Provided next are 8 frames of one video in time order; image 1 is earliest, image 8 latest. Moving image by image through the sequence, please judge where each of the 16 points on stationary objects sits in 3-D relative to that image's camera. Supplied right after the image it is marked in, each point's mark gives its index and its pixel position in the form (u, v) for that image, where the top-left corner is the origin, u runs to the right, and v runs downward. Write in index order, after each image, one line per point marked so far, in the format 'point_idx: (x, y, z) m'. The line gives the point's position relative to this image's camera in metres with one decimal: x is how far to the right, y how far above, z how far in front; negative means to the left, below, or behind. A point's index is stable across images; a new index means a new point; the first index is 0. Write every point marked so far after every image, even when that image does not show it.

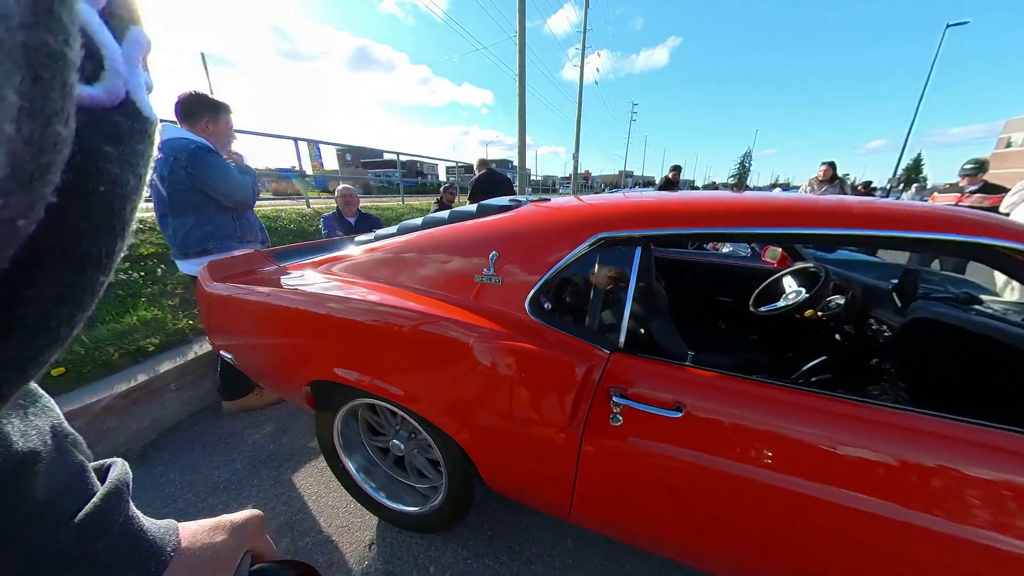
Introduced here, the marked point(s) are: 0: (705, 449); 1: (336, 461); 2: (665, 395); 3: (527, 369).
0: (+0.5, -0.5, +1.1) m
1: (-0.9, -0.9, +1.6) m
2: (+0.5, -0.4, +1.1) m
3: (+0.1, -0.3, +1.2) m
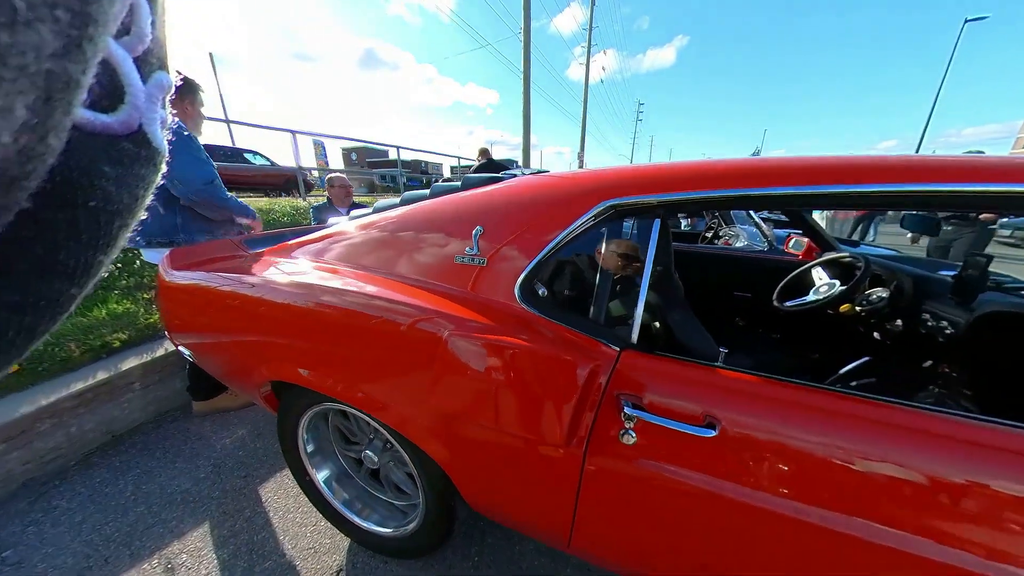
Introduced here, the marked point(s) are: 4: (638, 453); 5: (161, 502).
0: (+0.5, -0.5, +0.8) m
1: (-1.0, -0.9, +1.4) m
2: (+0.5, -0.3, +0.8) m
3: (0.0, -0.3, +0.9) m
4: (+0.4, -0.5, +0.9) m
5: (-1.8, -1.1, +1.5) m
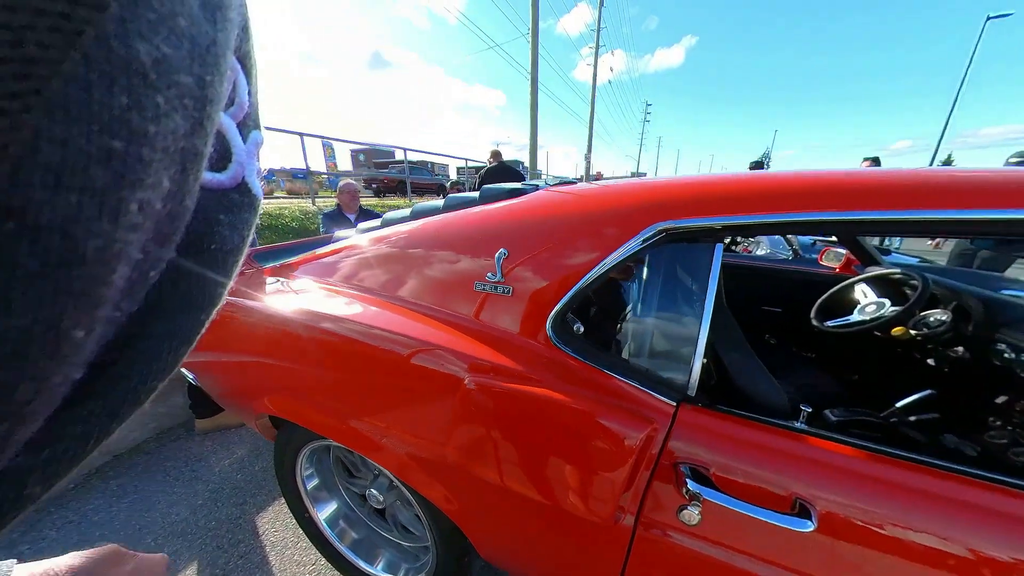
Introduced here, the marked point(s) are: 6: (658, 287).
0: (+0.6, -0.6, +0.7) m
1: (-0.9, -1.0, +1.3) m
2: (+0.6, -0.4, +0.7) m
3: (+0.1, -0.3, +0.8) m
4: (+0.5, -0.6, +0.7) m
5: (-1.7, -1.2, +1.4) m
6: (+0.4, 0.0, +0.9) m
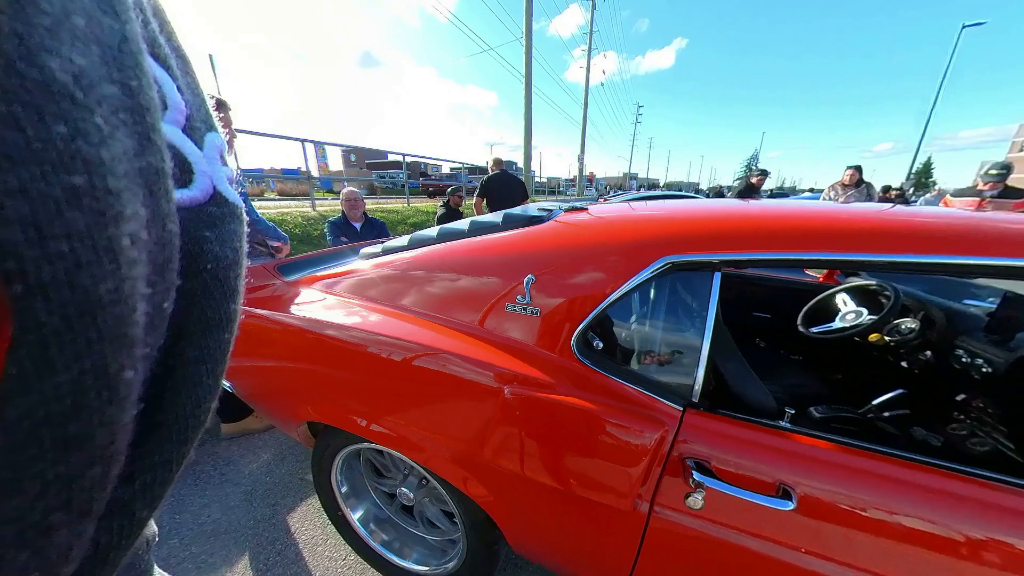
0: (+0.6, -0.6, +0.8) m
1: (-0.8, -1.0, +1.4) m
2: (+0.6, -0.5, +0.8) m
3: (+0.2, -0.4, +0.9) m
4: (+0.6, -0.6, +0.9) m
5: (-1.6, -1.3, +1.5) m
6: (+0.5, -0.1, +1.0) m
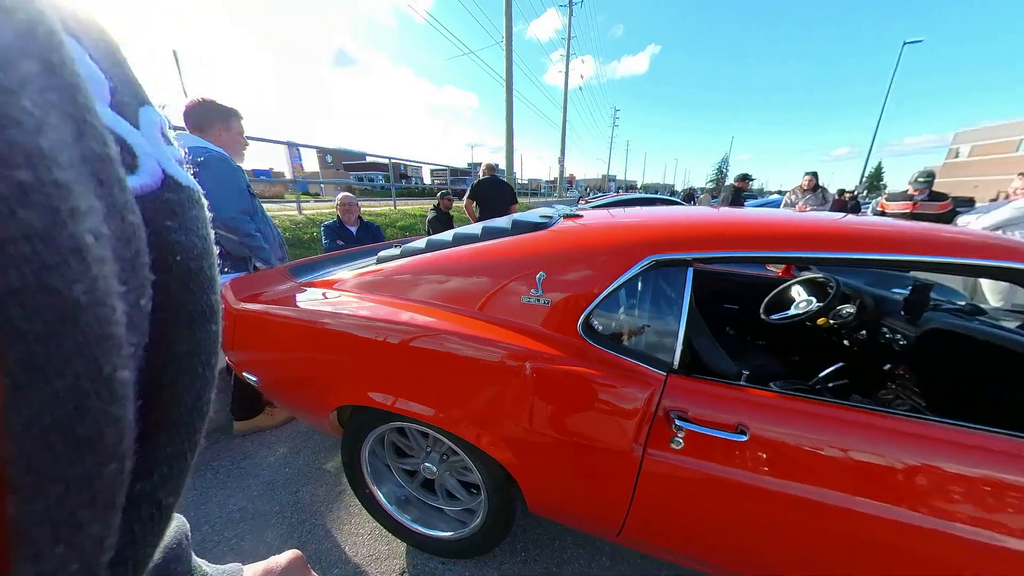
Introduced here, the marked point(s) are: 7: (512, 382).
0: (+0.7, -0.6, +1.1) m
1: (-0.8, -1.0, +1.6) m
2: (+0.7, -0.4, +1.1) m
3: (+0.3, -0.4, +1.1) m
4: (+0.6, -0.6, +1.1) m
5: (-1.6, -1.3, +1.6) m
6: (+0.5, 0.0, +1.2) m
7: (0.0, -0.4, +1.2) m
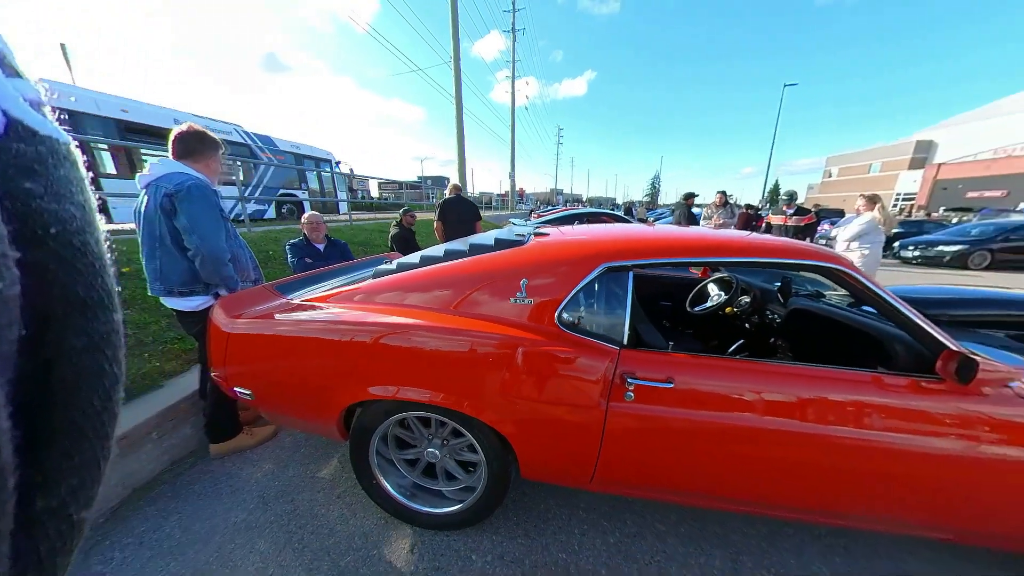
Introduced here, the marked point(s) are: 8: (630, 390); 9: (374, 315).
0: (+0.7, -0.6, +1.5) m
1: (-0.8, -1.1, +1.7) m
2: (+0.7, -0.4, +1.5) m
3: (+0.2, -0.4, +1.5) m
4: (+0.6, -0.6, +1.5) m
5: (-1.6, -1.4, +1.6) m
6: (+0.5, 0.0, +1.6) m
7: (0.0, -0.4, +1.5) m
8: (+0.6, -0.5, +1.5) m
9: (-0.8, -0.1, +1.7) m
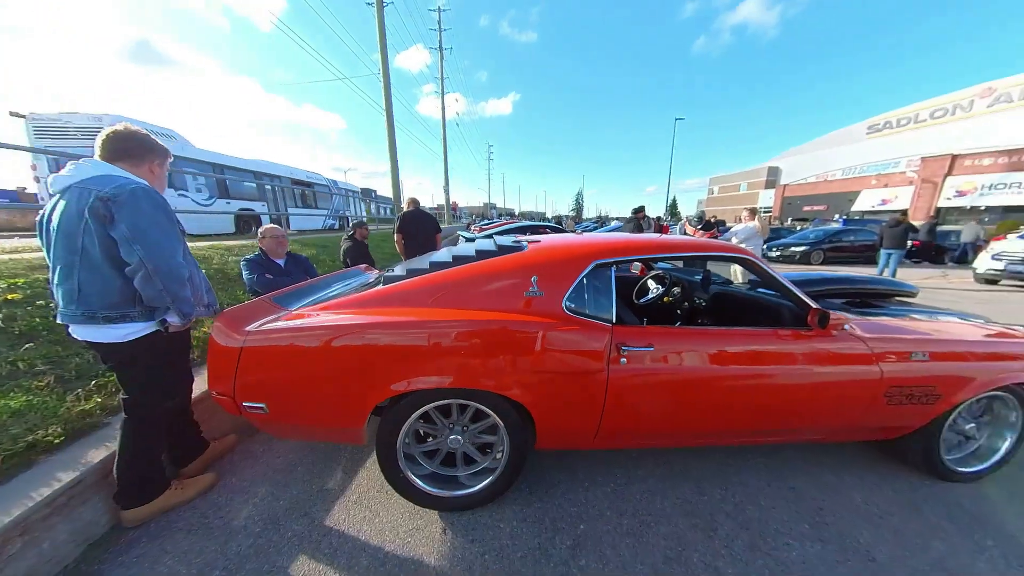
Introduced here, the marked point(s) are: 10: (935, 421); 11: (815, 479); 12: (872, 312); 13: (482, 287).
0: (+0.8, -0.5, +1.9) m
1: (-0.7, -1.1, +1.8) m
2: (+0.8, -0.4, +1.9) m
3: (+0.3, -0.4, +1.8) m
4: (+0.7, -0.5, +1.9) m
5: (-1.5, -1.4, +1.6) m
6: (+0.5, 0.0, +2.0) m
7: (+0.1, -0.4, +1.8) m
8: (+0.7, -0.5, +1.8) m
9: (-0.7, -0.2, +1.8) m
10: (+2.9, -0.9, +2.0) m
11: (+2.1, -1.4, +2.1) m
12: (+2.9, -0.2, +2.4) m
13: (-0.2, 0.0, +1.9) m
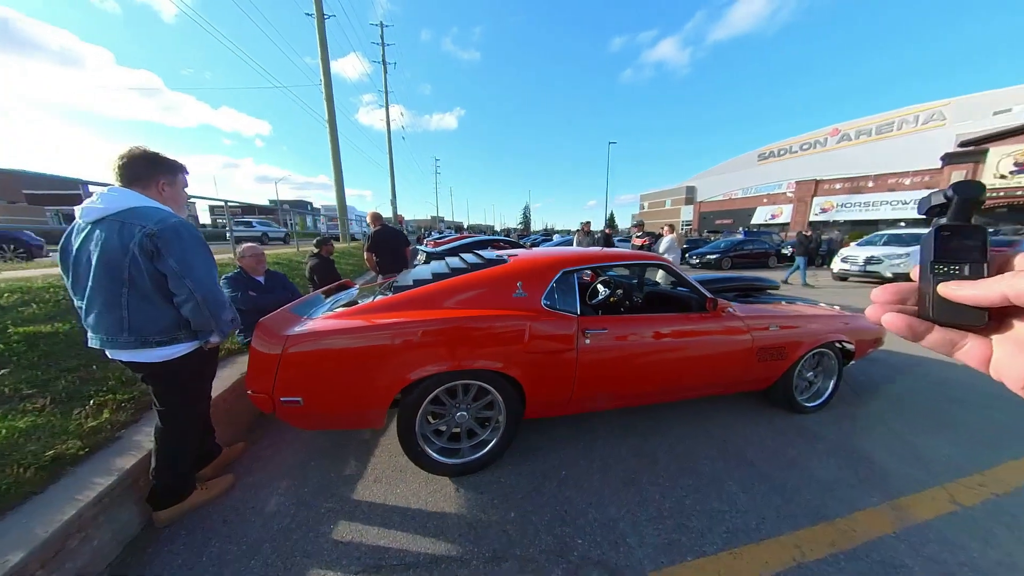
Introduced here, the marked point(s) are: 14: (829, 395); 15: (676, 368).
0: (+0.7, -0.5, +2.5) m
1: (-0.7, -1.2, +2.2) m
2: (+0.7, -0.4, +2.5) m
3: (+0.3, -0.4, +2.4) m
4: (+0.6, -0.5, +2.5) m
5: (-1.4, -1.5, +1.8) m
6: (+0.4, 0.0, +2.6) m
7: (0.0, -0.4, +2.3) m
8: (+0.6, -0.5, +2.5) m
9: (-0.8, -0.2, +2.2) m
10: (+2.8, -0.8, +3.0) m
11: (+2.0, -1.3, +2.9) m
12: (+2.7, -0.1, +3.4) m
13: (-0.3, 0.0, +2.4) m
14: (+3.3, -1.1, +3.2) m
15: (+1.5, -0.7, +2.7) m
